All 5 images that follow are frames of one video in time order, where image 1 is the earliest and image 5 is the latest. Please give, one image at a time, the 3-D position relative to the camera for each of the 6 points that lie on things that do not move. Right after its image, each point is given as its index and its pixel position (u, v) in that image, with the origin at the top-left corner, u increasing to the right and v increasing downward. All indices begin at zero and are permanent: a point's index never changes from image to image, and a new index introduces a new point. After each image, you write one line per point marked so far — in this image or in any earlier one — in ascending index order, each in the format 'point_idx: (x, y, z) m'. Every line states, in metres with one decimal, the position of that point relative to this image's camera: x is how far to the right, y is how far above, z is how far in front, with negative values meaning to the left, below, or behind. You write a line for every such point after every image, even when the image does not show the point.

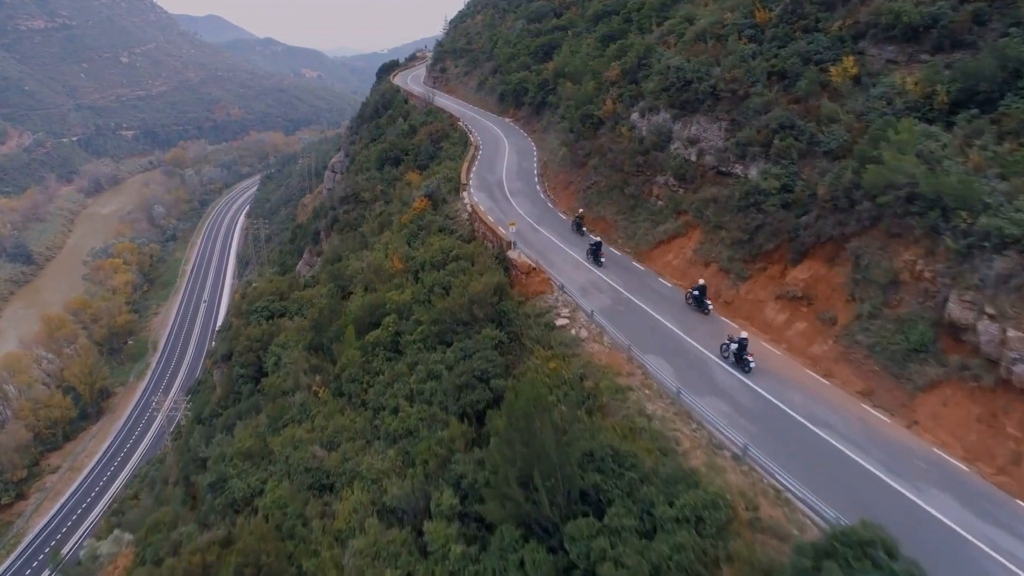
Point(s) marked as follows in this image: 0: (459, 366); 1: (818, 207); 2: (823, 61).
0: (-1.2, -1.8, +14.0) m
1: (+7.3, +2.0, +15.3) m
2: (+8.6, +6.3, +17.5) m
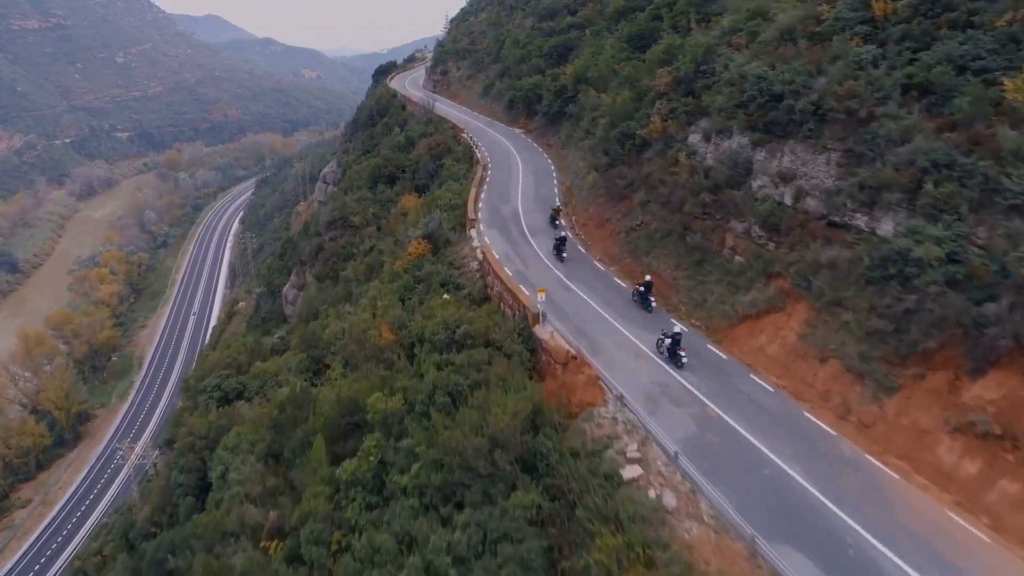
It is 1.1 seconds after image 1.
0: (-0.5, -3.8, +8.8) m
1: (+8.0, -0.1, +10.0) m
2: (+9.2, +4.2, +12.3) m
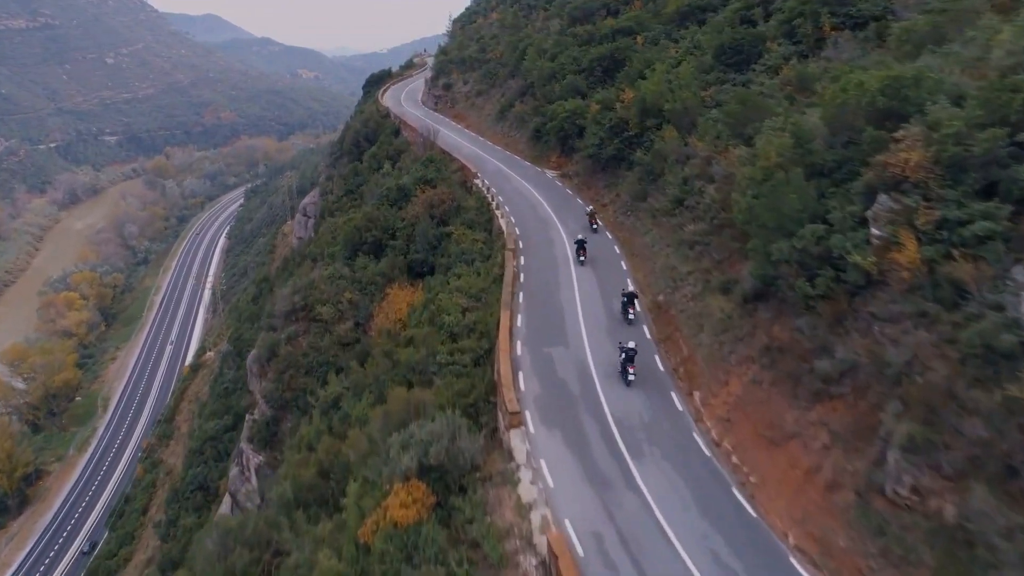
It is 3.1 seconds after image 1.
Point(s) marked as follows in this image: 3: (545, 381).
0: (+0.9, -8.3, -1.4) m
1: (+9.3, -4.6, -0.1) m
2: (+10.6, -0.3, +2.1) m
3: (+0.7, -1.9, +12.6) m
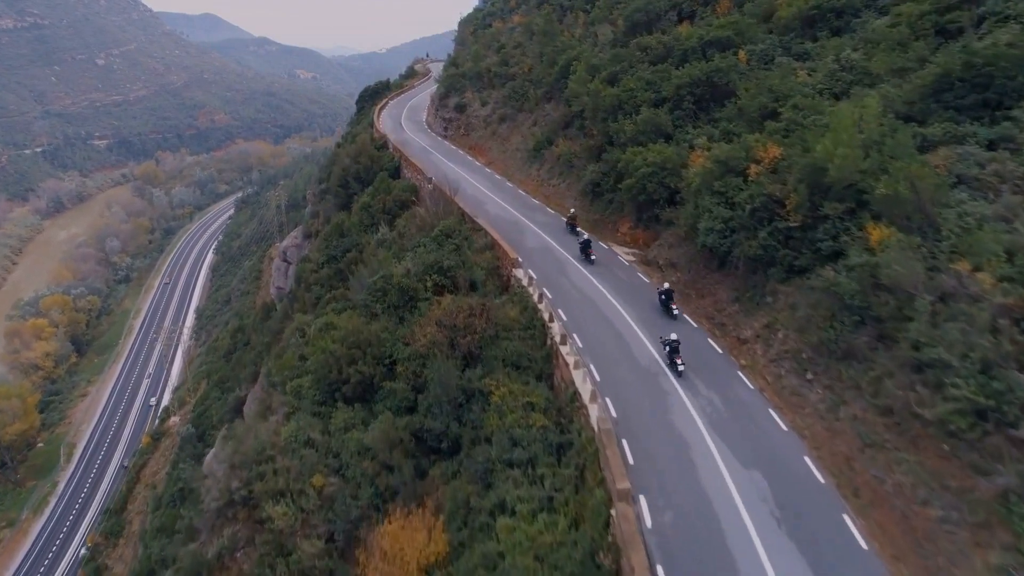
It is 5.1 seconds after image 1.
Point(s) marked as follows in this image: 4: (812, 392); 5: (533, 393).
0: (+2.7, -12.5, -10.7) m
1: (+11.1, -8.8, -9.4) m
2: (+12.4, -4.5, -7.2) m
3: (+2.4, -6.1, +3.3) m
4: (+5.6, -1.9, +11.8) m
5: (+0.4, -2.2, +13.7) m
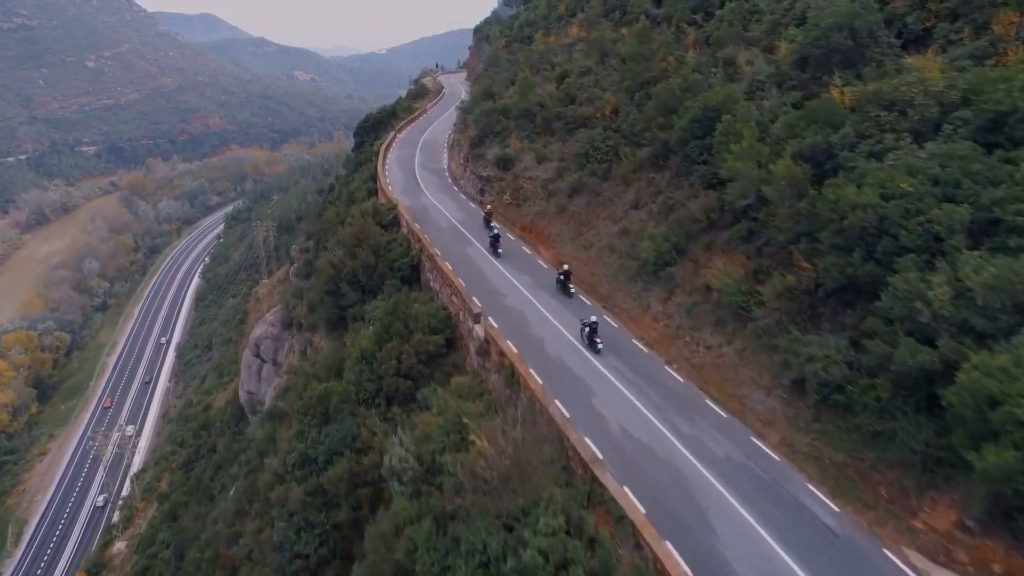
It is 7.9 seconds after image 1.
0: (+5.4, -17.9, -22.0) m
1: (+13.8, -14.1, -20.7) m
2: (+15.1, -9.8, -18.5) m
3: (+5.1, -11.4, -8.0) m
4: (+8.3, -7.3, +0.5) m
5: (+3.1, -7.6, +2.3) m
